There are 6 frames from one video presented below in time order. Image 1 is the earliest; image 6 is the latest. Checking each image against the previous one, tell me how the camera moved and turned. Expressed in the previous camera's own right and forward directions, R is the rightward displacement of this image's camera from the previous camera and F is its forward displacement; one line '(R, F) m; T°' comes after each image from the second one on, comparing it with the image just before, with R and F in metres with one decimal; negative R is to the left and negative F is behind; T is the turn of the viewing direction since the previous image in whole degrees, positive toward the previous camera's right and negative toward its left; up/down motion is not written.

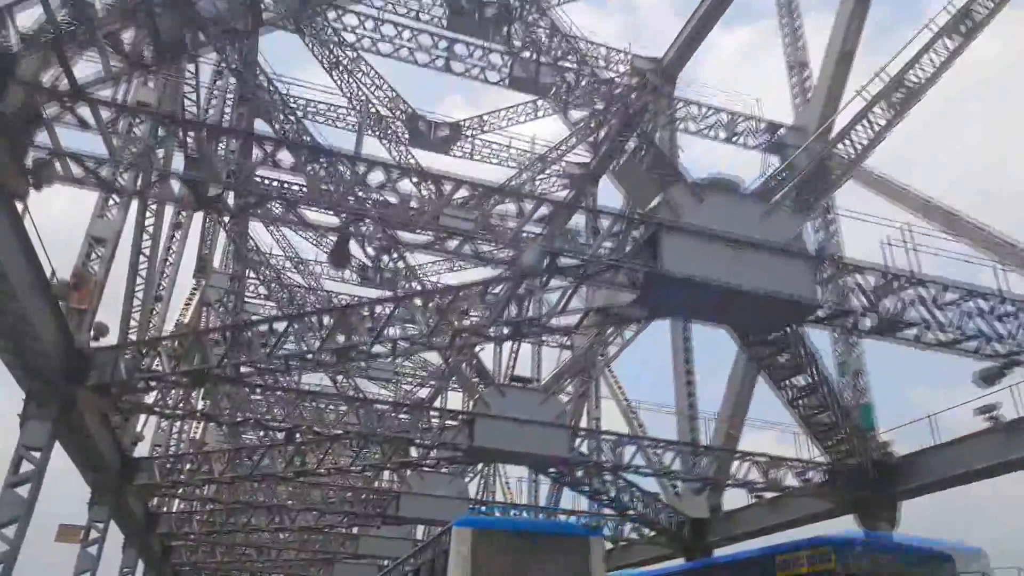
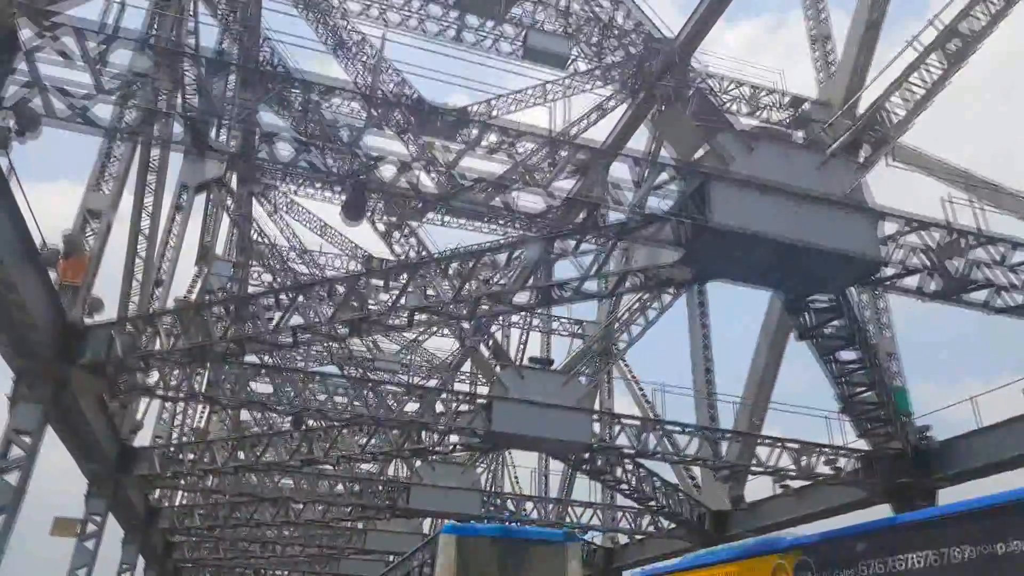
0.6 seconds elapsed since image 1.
(-0.6, +1.4) m; 0°
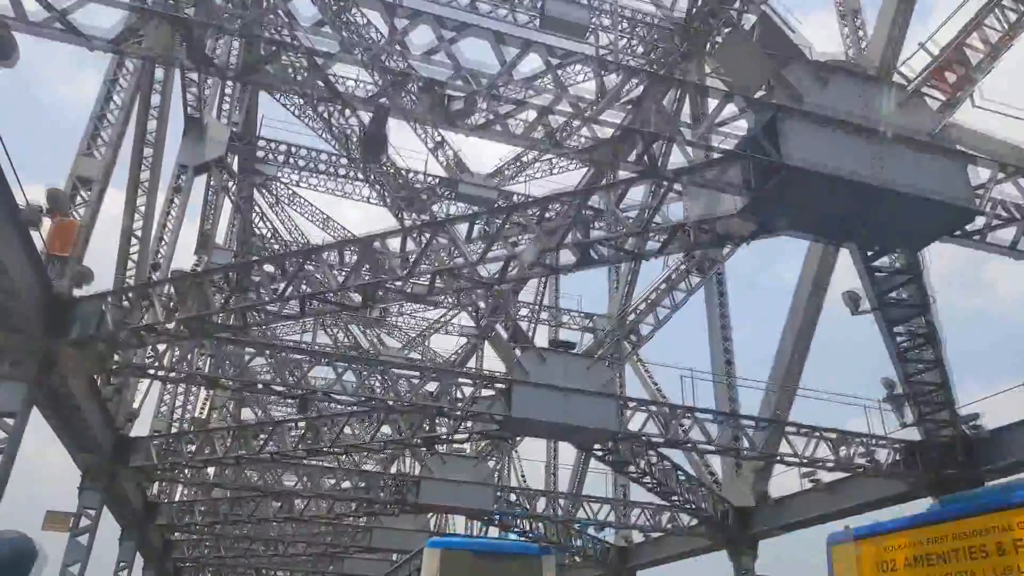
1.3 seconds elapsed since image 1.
(-0.6, +1.6) m; 0°
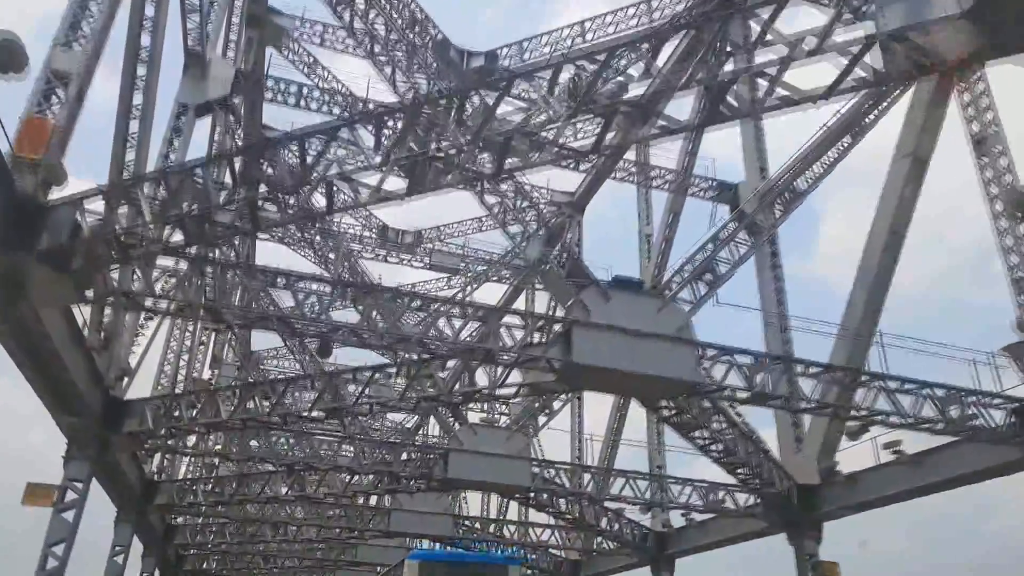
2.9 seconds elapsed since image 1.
(-1.4, +3.5) m; 0°
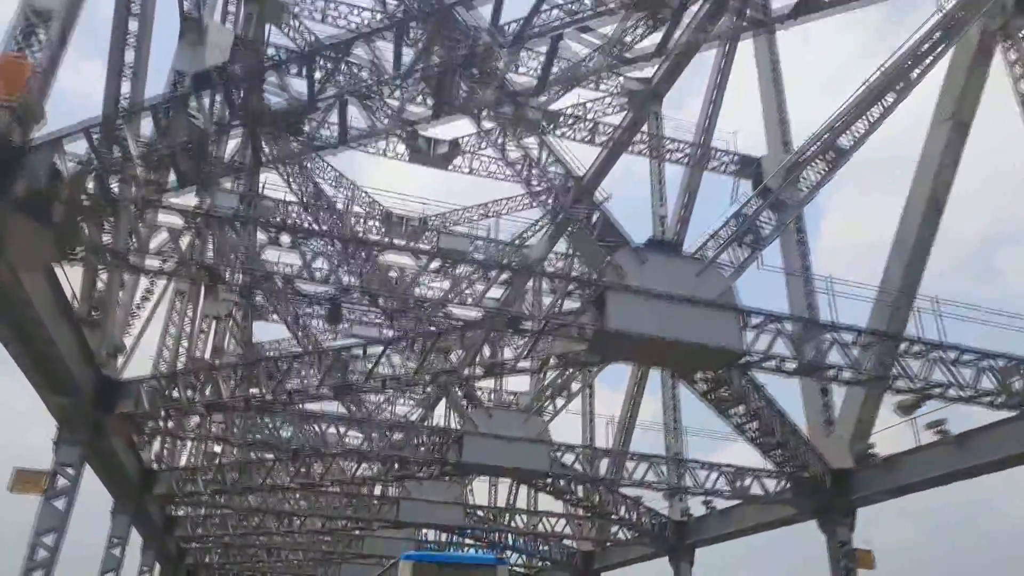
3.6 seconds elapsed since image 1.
(-0.6, +1.6) m; 0°
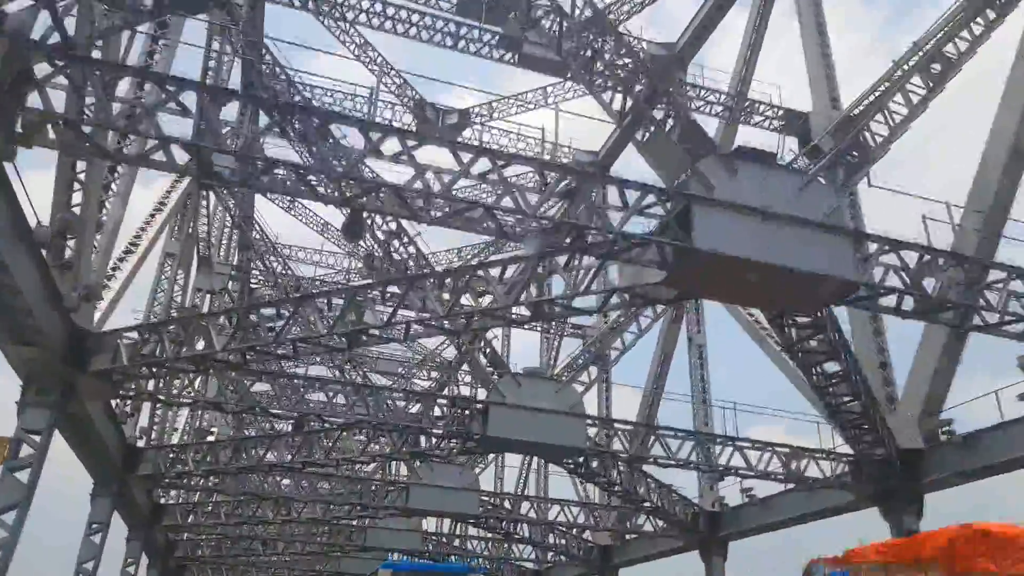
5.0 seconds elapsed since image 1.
(-1.2, +3.2) m; 0°
